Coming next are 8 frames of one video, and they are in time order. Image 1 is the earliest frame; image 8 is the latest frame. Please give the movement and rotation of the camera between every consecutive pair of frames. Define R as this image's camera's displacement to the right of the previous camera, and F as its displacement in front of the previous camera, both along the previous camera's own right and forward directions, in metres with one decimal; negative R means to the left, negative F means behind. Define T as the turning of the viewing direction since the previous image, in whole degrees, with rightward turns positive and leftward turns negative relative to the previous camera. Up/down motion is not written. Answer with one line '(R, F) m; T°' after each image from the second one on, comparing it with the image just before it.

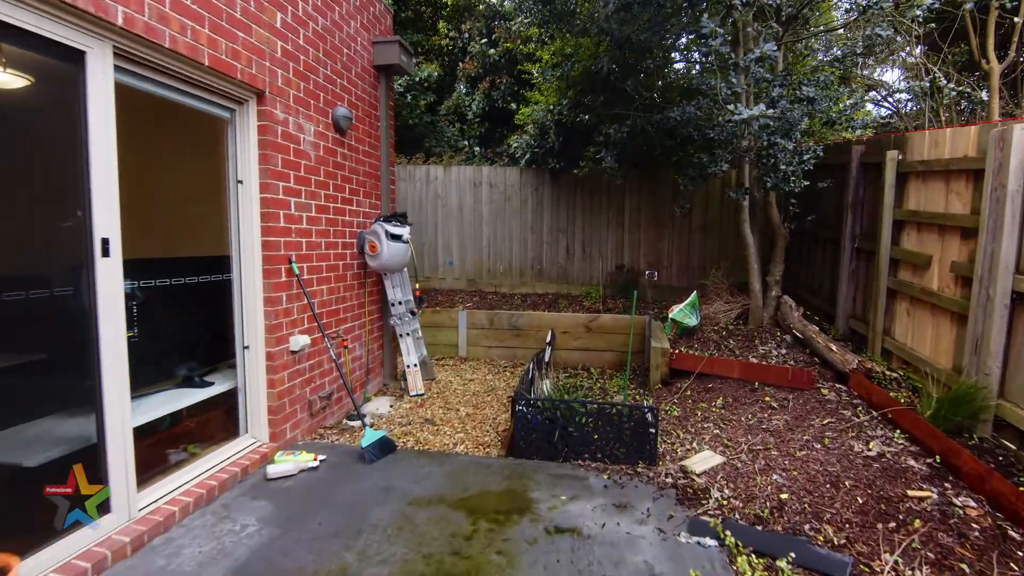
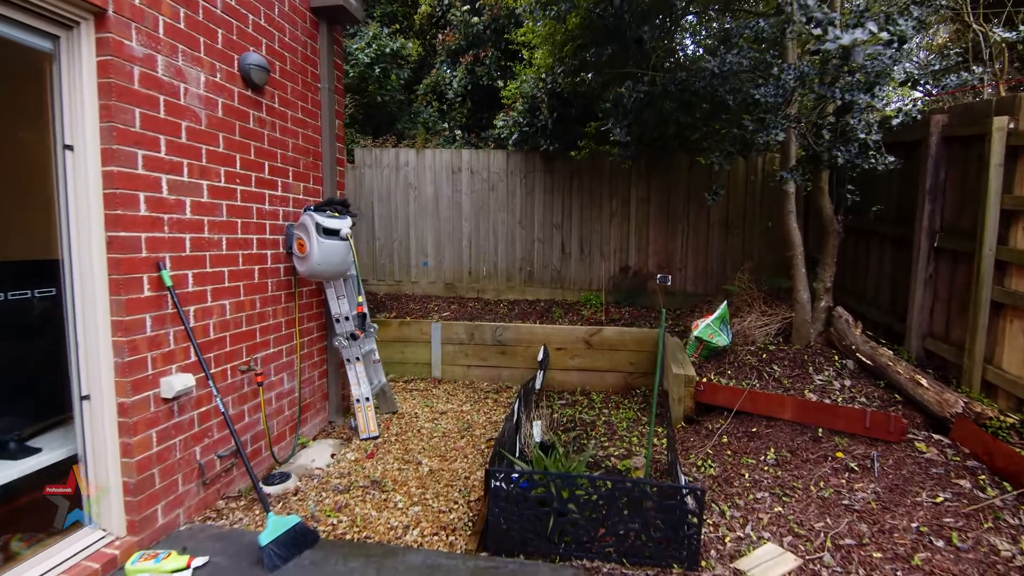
(+0.1, +1.0) m; +1°
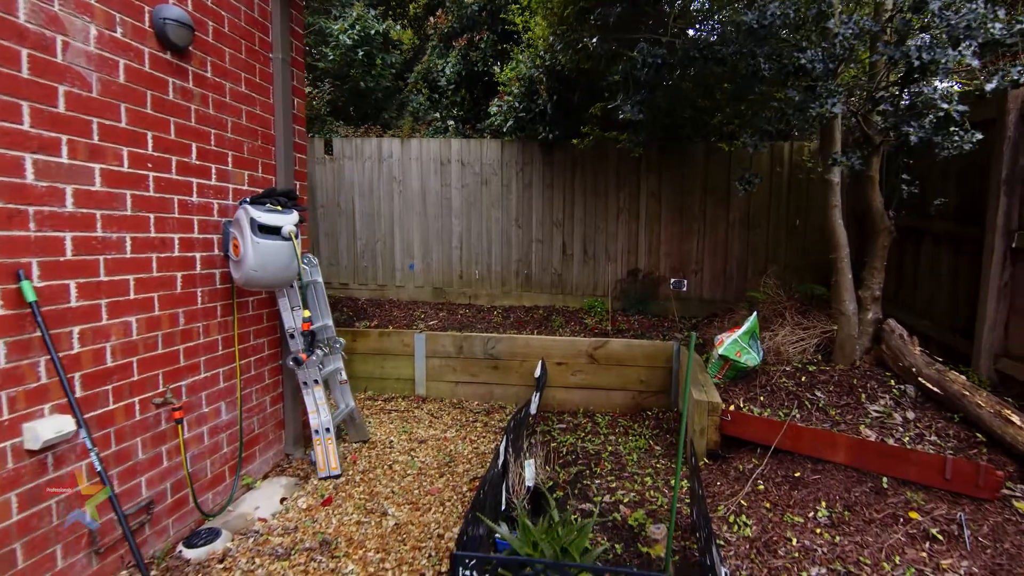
(+0.1, +0.5) m; -1°
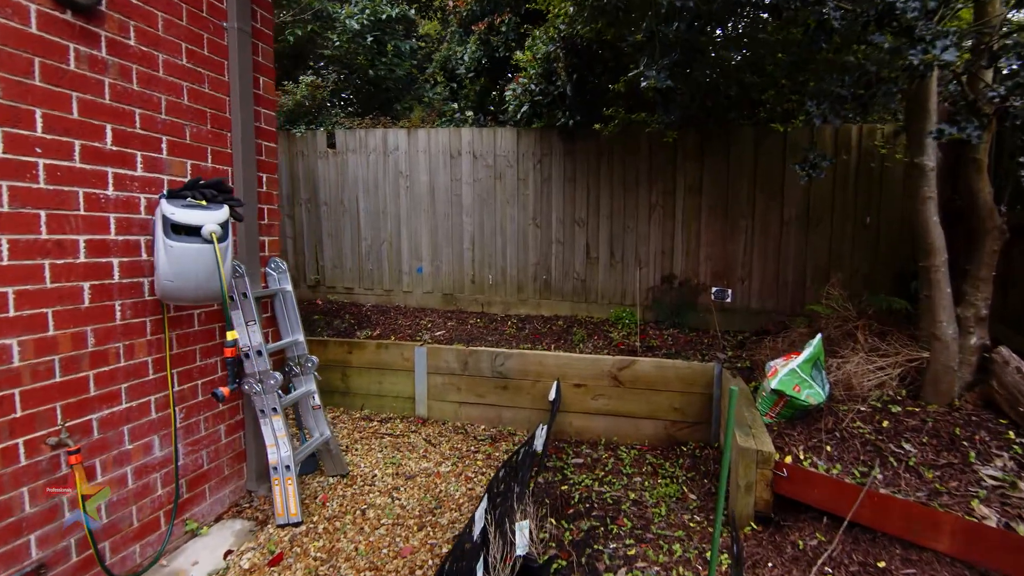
(+0.2, +0.5) m; -5°
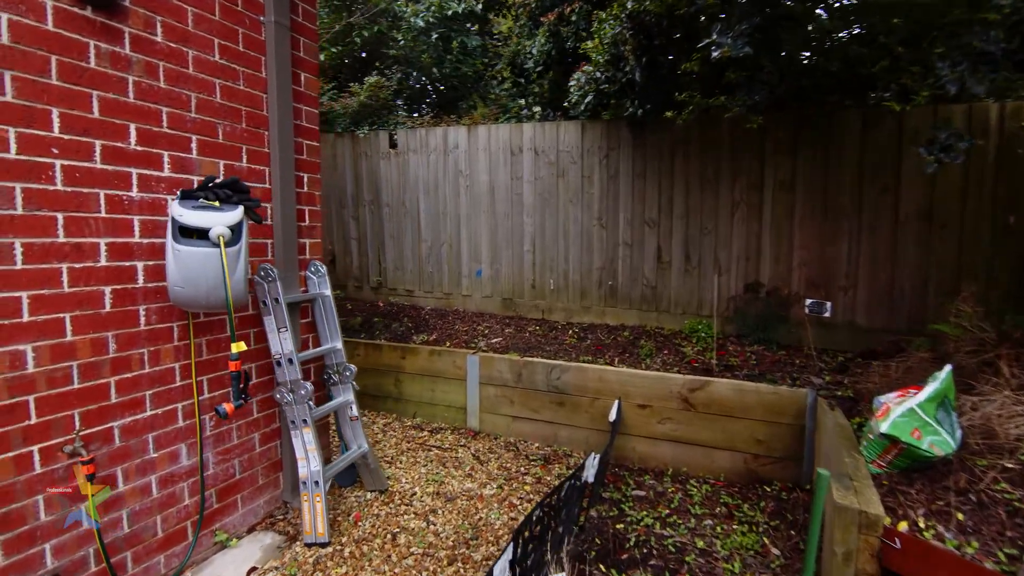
(+0.1, +0.3) m; -9°
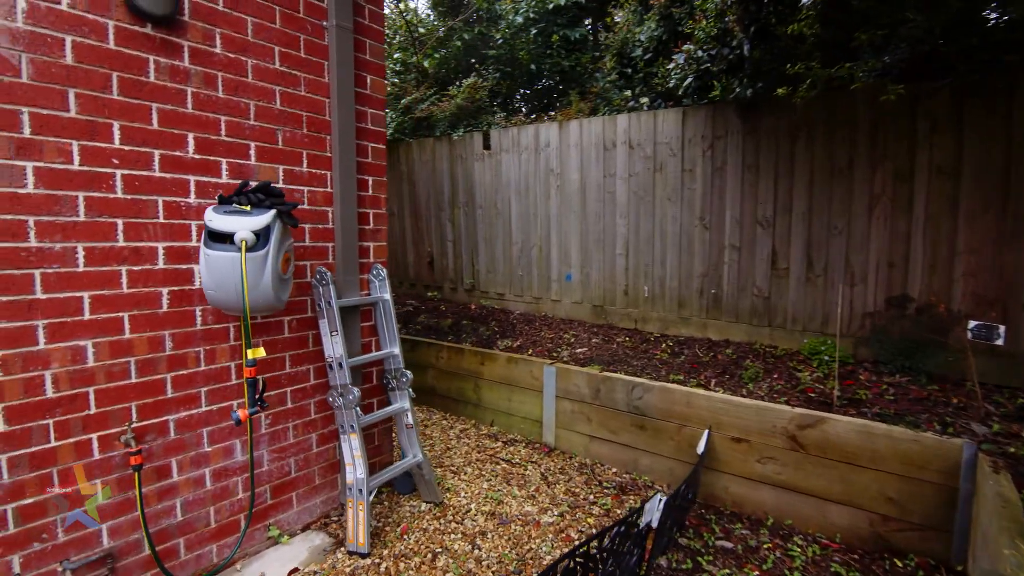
(+0.3, +0.3) m; -14°
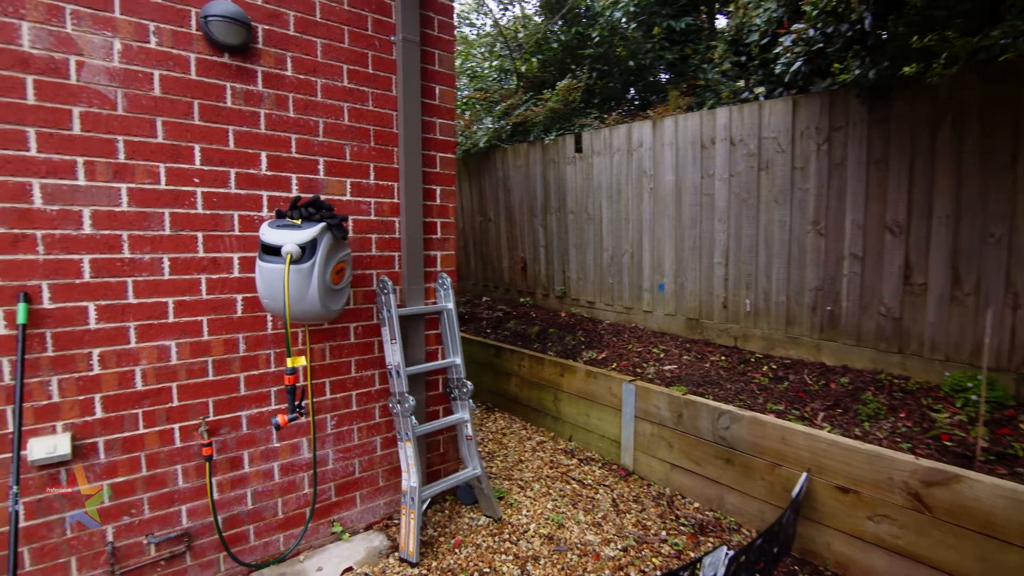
(+0.3, +0.1) m; -14°
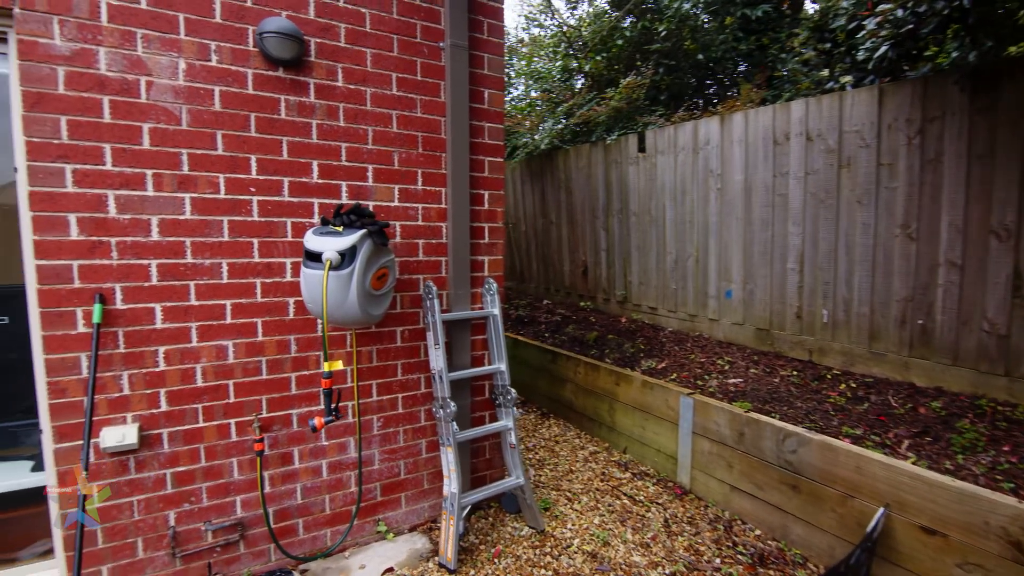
(+0.1, +0.1) m; -8°
